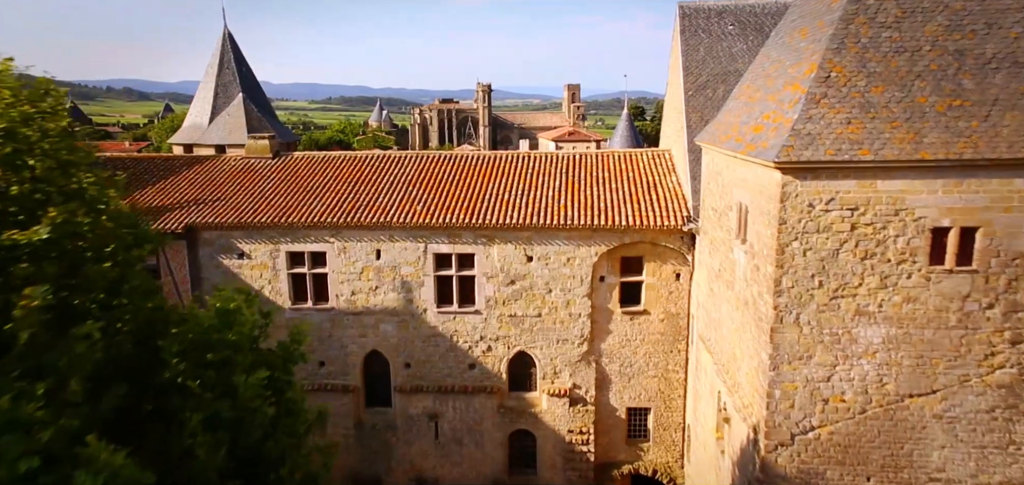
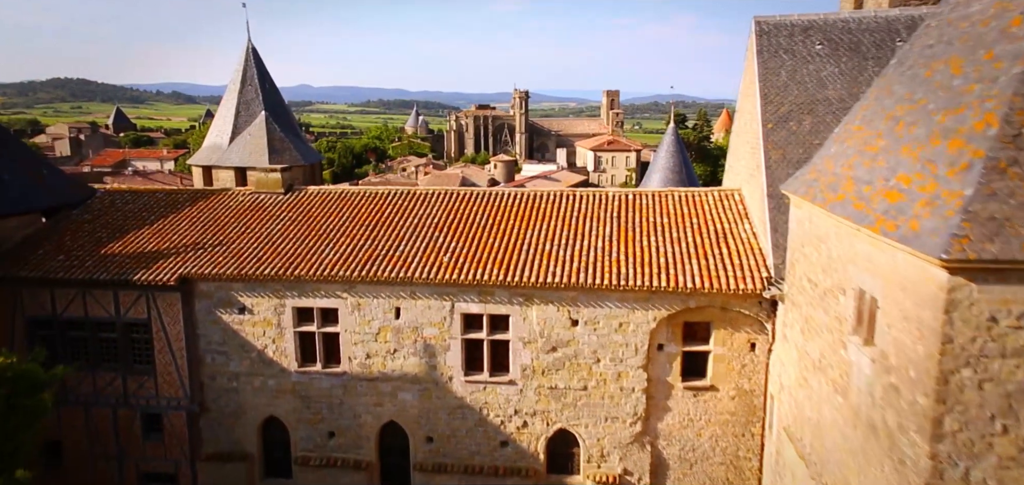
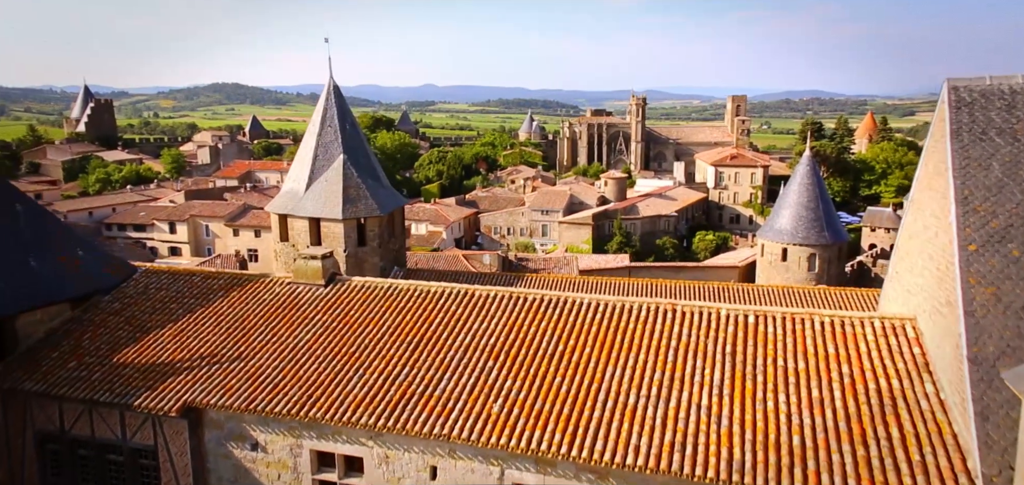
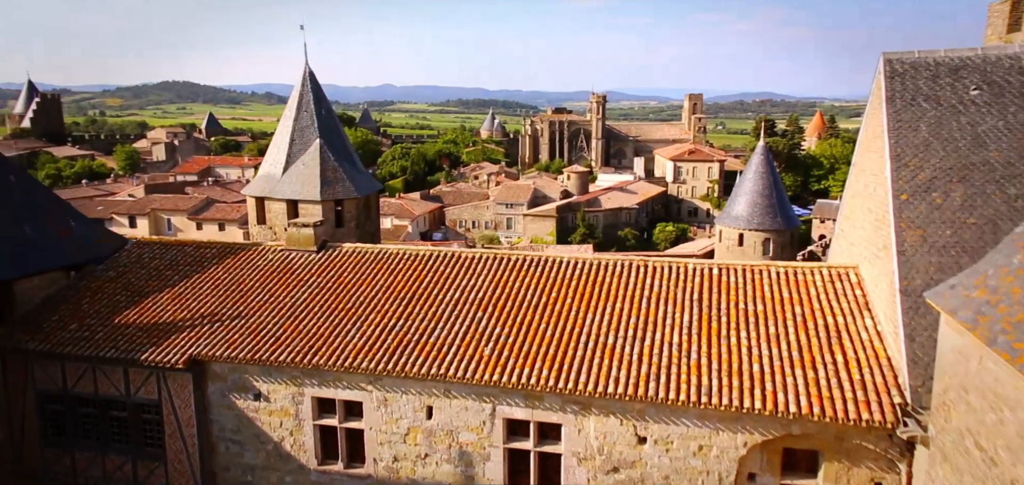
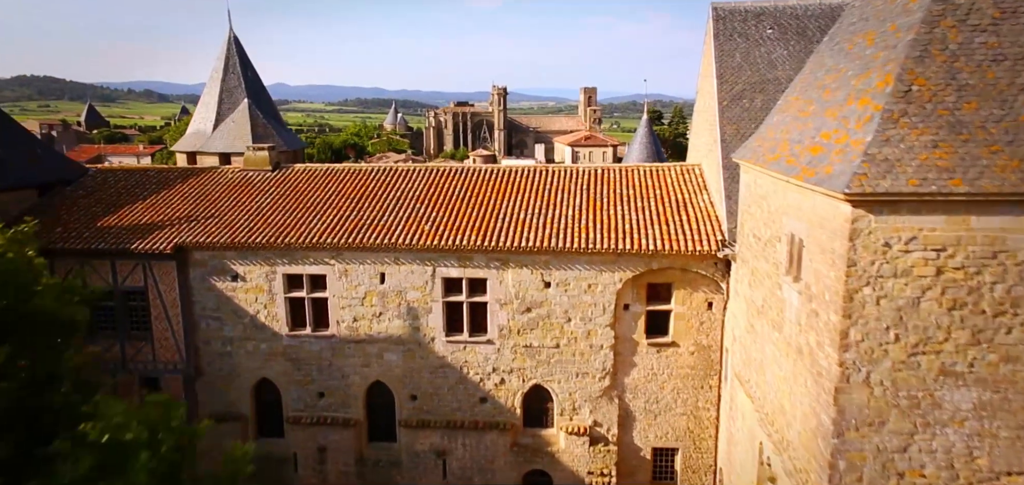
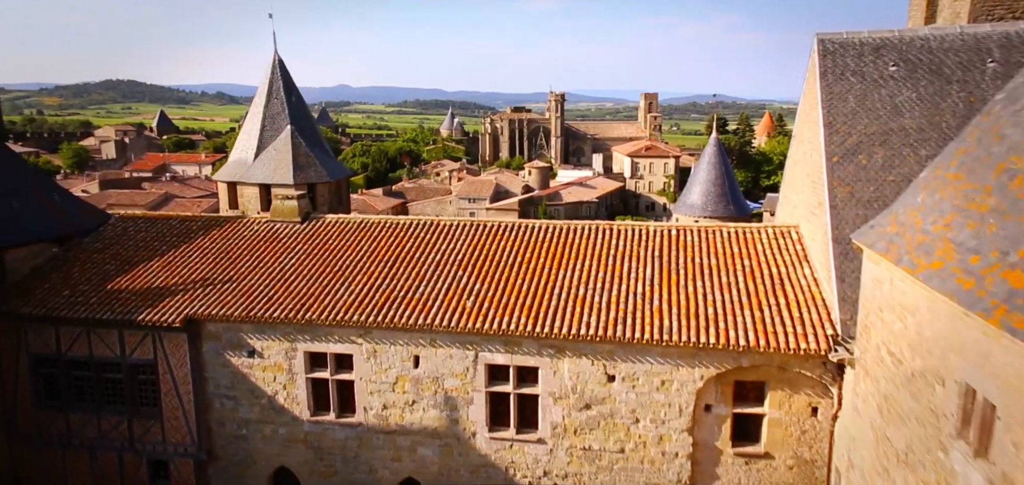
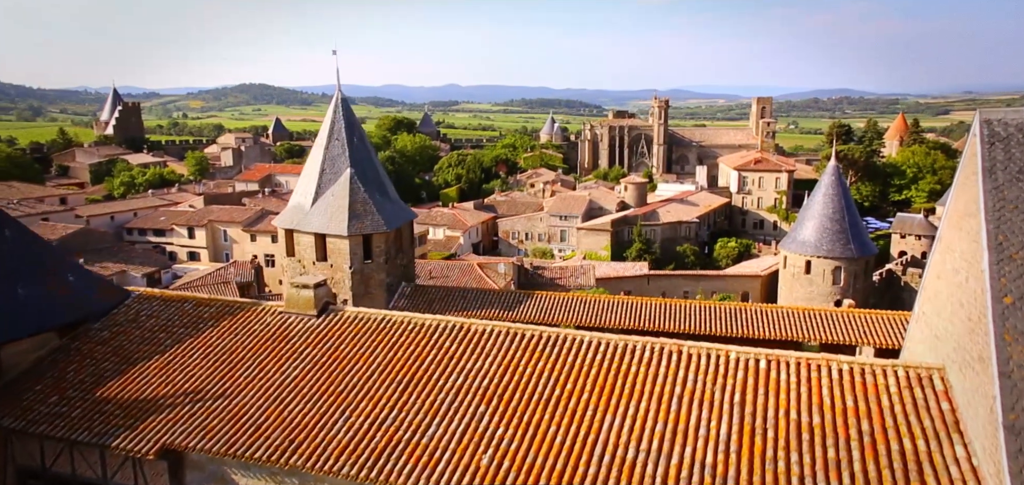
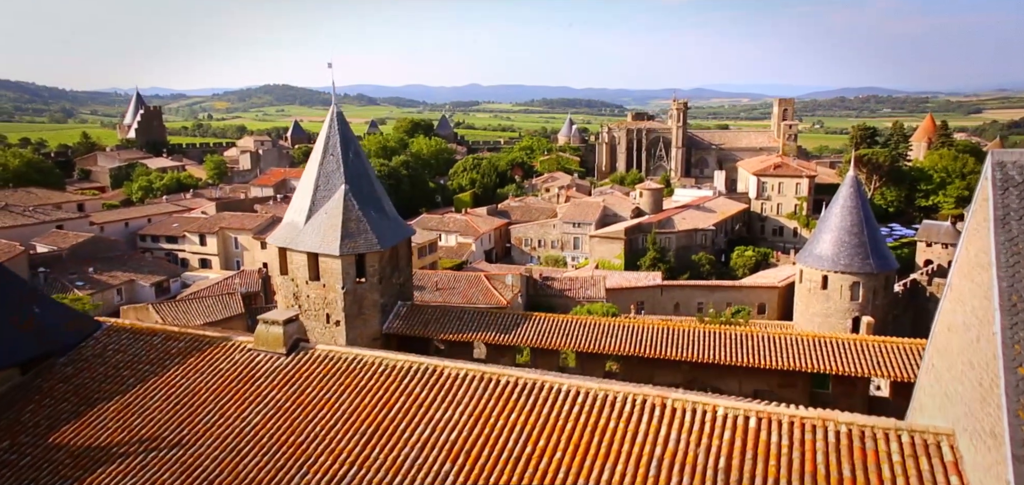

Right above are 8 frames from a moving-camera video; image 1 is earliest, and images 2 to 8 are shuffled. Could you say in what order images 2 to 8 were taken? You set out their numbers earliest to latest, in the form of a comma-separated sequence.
5, 2, 6, 4, 3, 7, 8
